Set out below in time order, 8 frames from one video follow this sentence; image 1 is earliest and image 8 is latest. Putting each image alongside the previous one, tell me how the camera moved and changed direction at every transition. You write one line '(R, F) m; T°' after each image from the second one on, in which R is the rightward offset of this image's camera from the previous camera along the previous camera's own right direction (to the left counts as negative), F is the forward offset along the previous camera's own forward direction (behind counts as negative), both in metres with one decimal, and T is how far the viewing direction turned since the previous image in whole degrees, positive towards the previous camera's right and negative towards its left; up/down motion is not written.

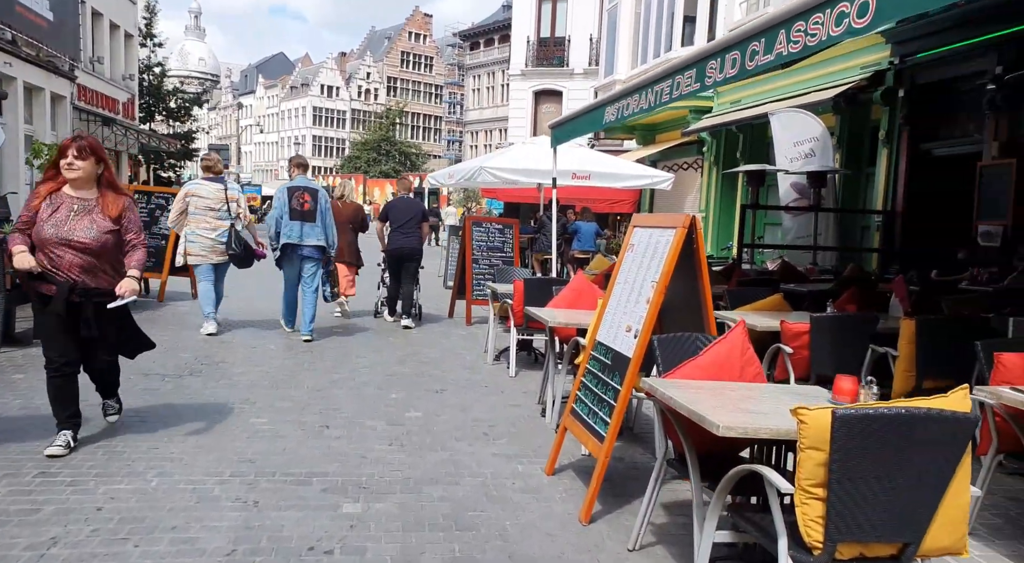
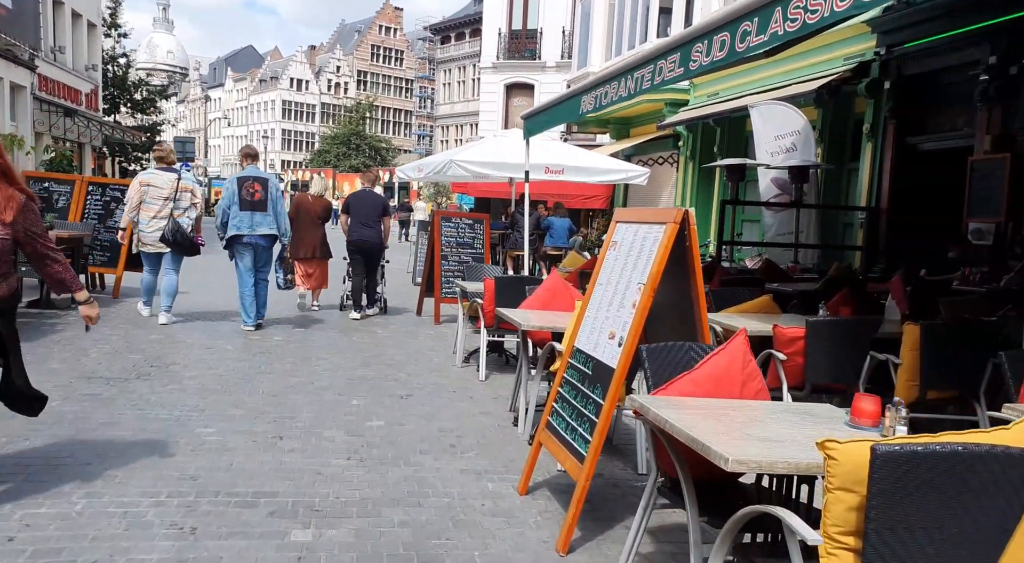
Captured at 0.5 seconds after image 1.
(0.0, +0.4) m; +2°
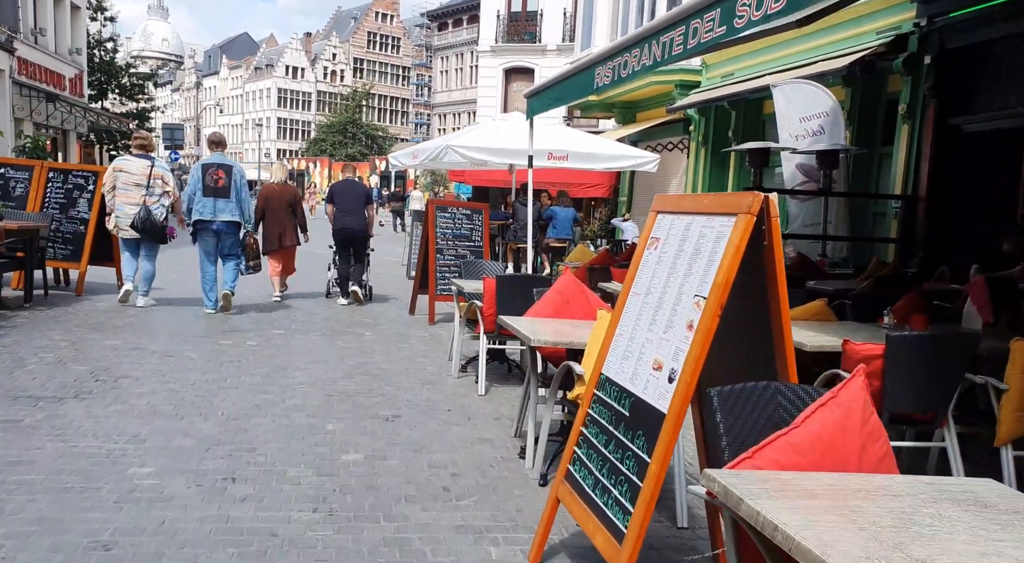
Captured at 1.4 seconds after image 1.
(0.0, +0.9) m; 0°
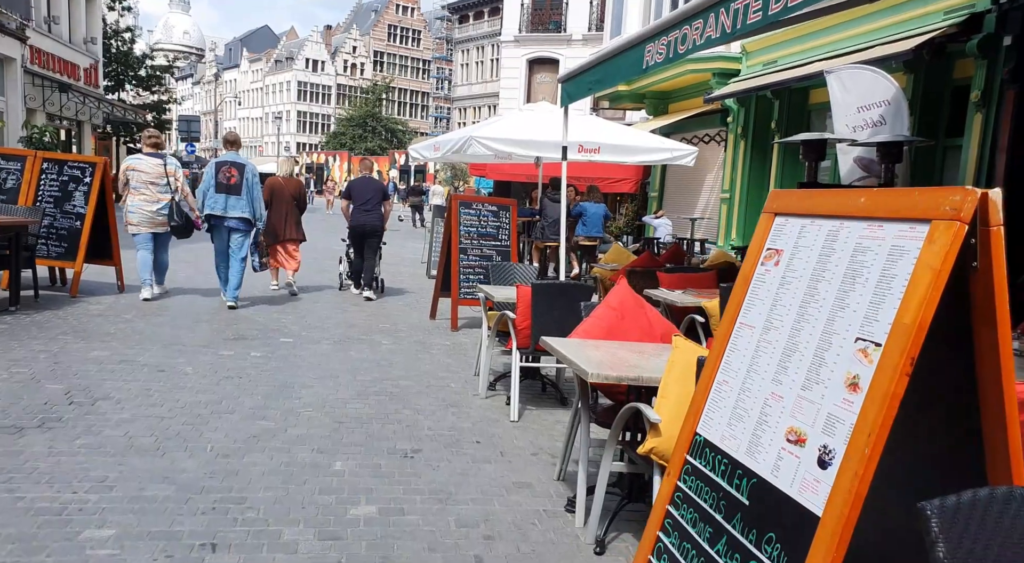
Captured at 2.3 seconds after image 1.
(-0.1, +0.8) m; -1°
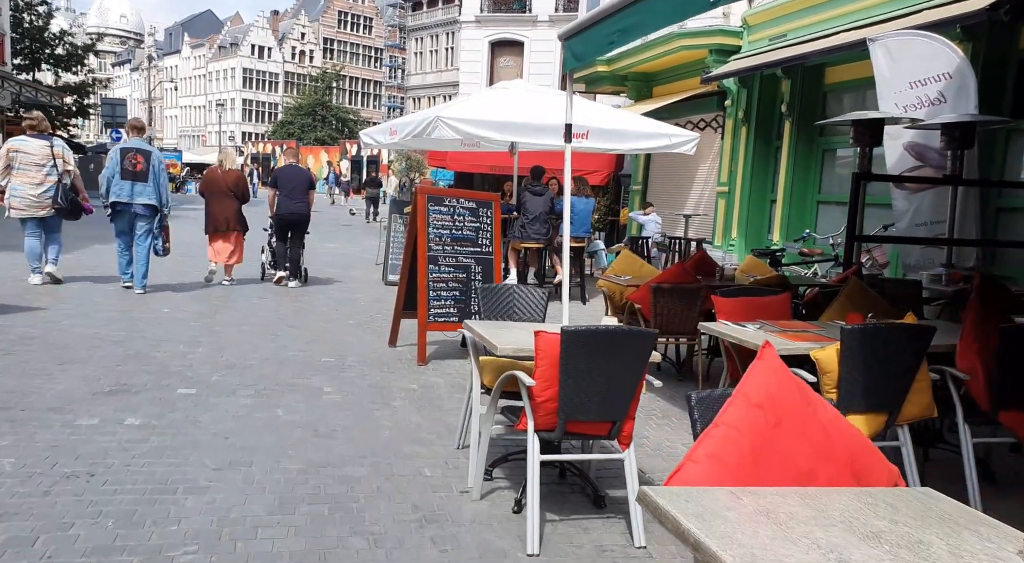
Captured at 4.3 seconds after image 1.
(-0.2, +2.1) m; +3°
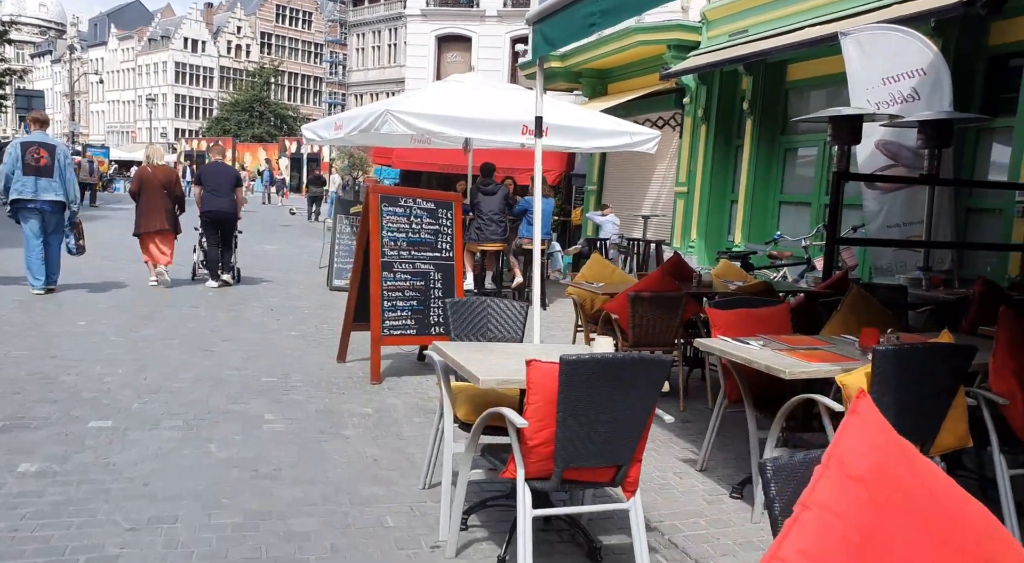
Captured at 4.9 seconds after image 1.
(-0.1, +0.6) m; +4°
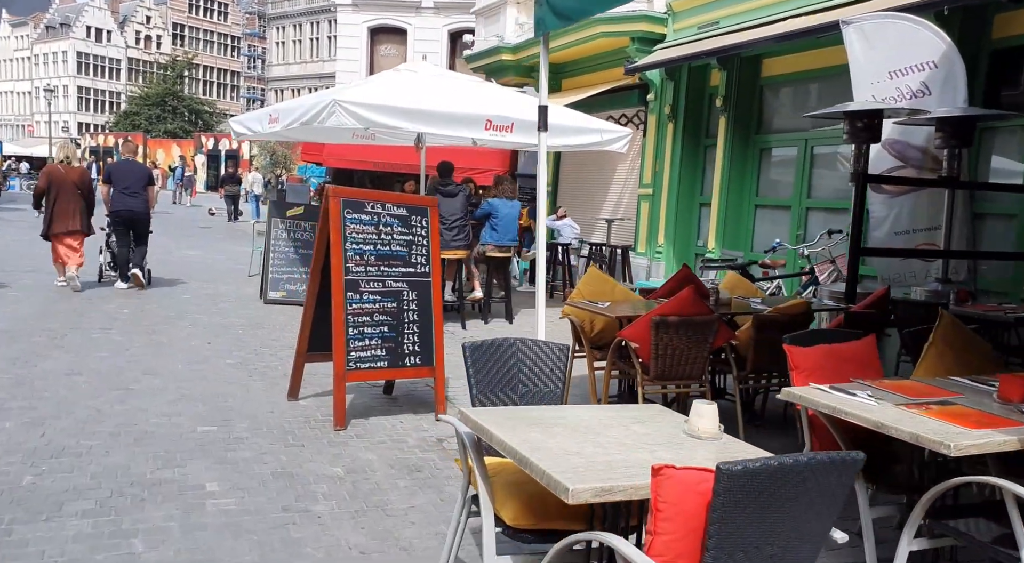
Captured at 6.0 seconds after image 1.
(-0.4, +1.1) m; +5°
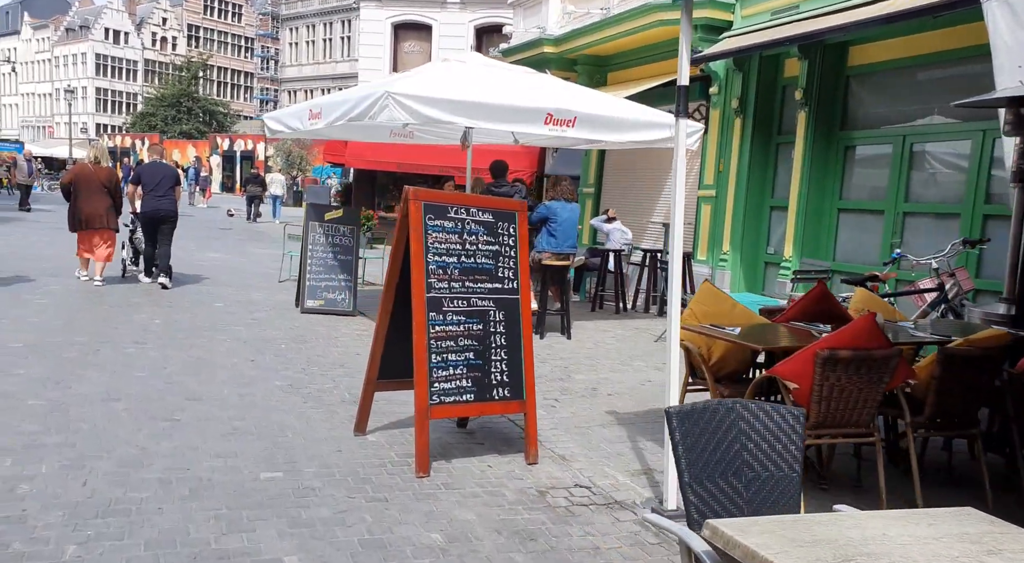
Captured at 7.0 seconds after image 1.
(-0.5, +0.9) m; -1°
